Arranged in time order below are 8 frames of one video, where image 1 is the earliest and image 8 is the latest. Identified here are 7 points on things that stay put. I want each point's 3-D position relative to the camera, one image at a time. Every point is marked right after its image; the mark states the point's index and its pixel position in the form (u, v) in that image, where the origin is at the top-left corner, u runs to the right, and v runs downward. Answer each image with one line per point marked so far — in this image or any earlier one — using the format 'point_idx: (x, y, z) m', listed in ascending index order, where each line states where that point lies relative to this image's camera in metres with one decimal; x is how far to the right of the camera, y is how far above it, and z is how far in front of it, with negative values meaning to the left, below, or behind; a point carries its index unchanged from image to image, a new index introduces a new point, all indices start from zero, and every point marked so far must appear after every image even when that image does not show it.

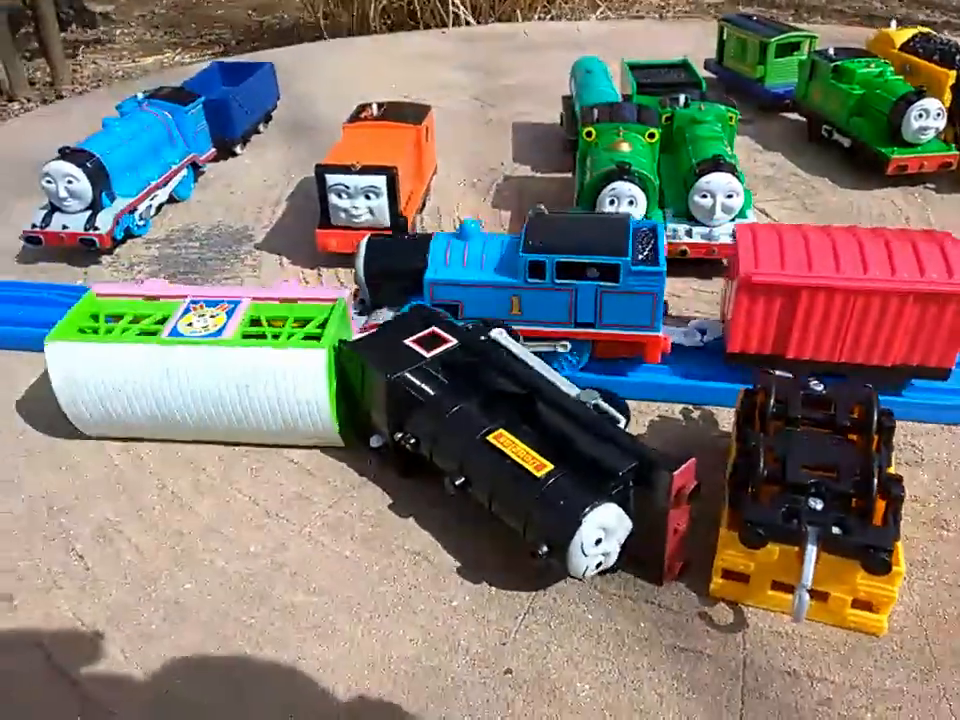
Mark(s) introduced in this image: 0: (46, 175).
0: (-1.7, +0.7, +3.8) m
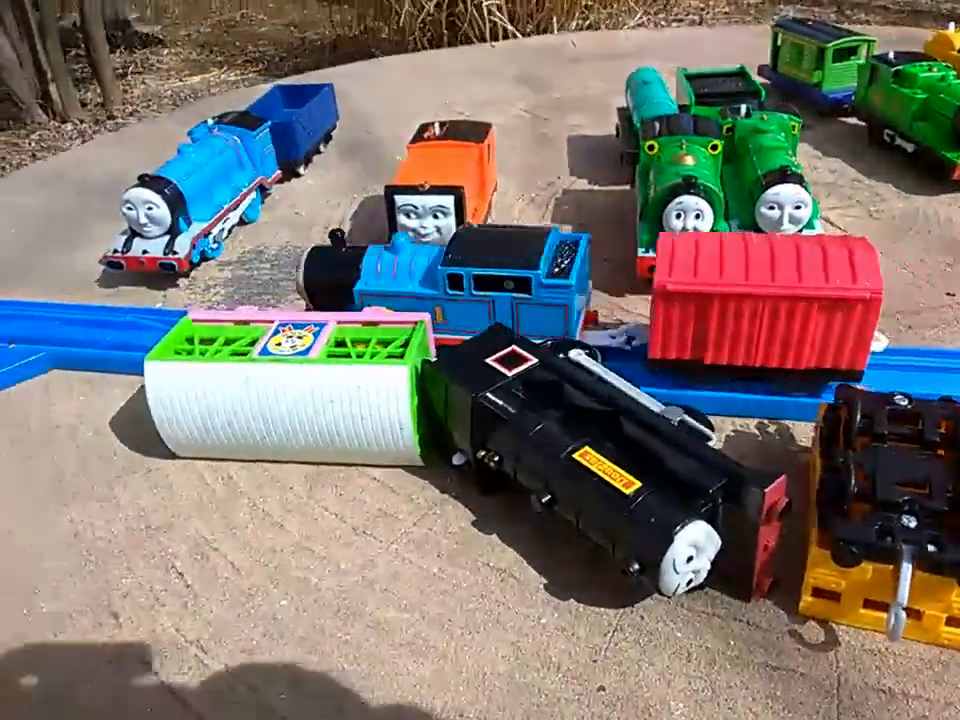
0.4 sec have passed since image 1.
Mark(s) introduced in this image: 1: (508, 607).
0: (-1.4, +0.6, +3.9) m
1: (+0.1, -0.5, +2.1) m
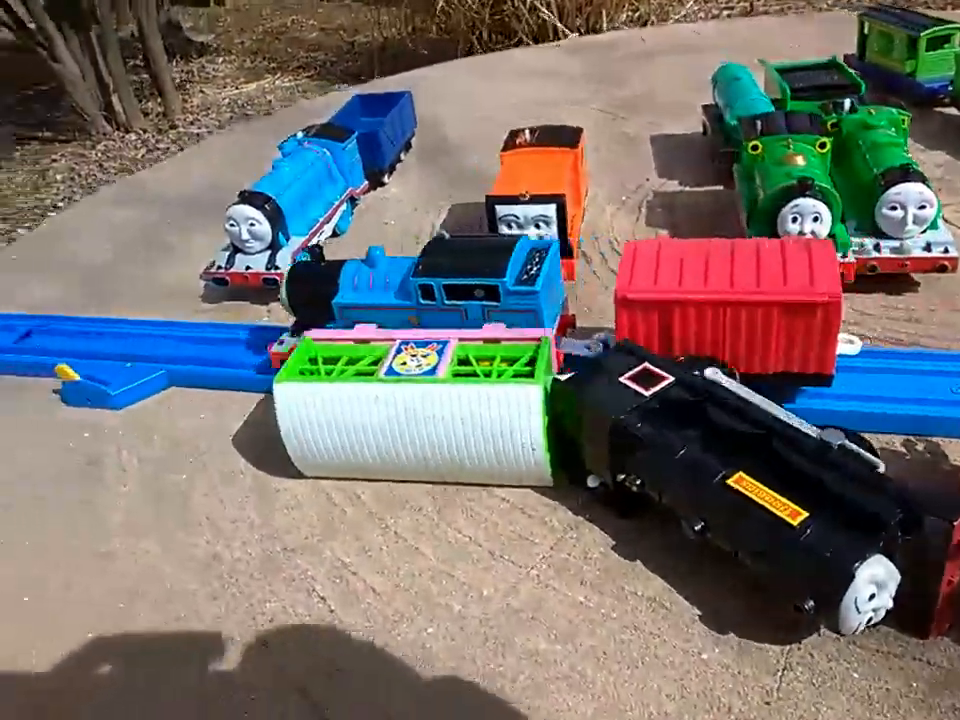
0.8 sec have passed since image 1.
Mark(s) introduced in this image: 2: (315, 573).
0: (-1.0, +0.6, +3.9) m
1: (+0.4, -0.6, +2.0) m
2: (-0.4, -0.5, +2.4) m
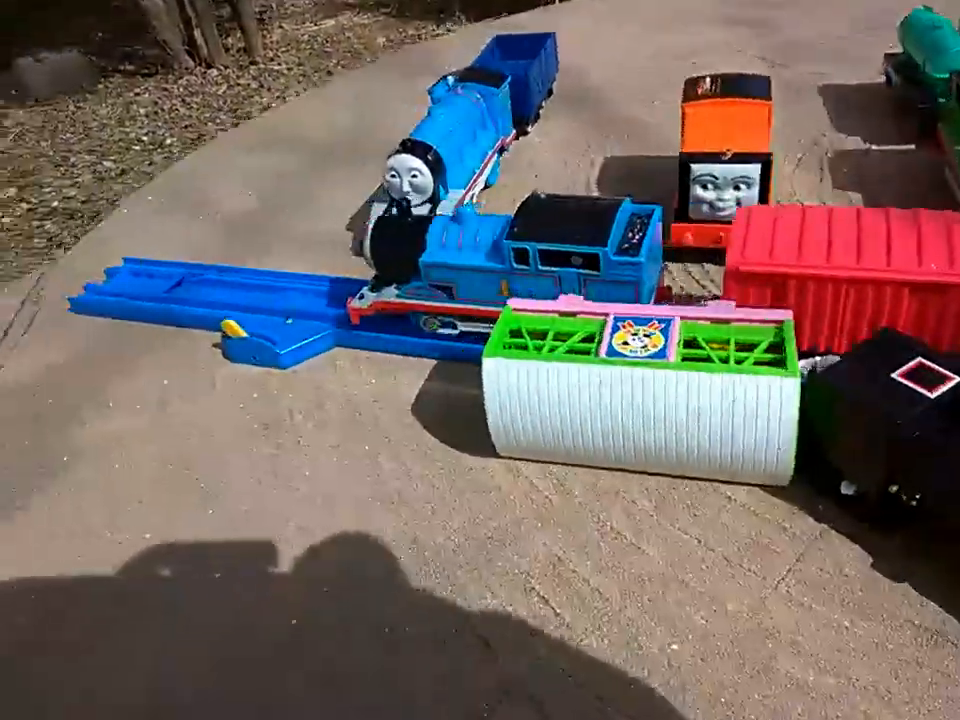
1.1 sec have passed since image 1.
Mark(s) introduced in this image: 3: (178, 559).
0: (-0.3, +0.7, +3.7) m
1: (+0.8, -0.6, +1.8) m
2: (+0.1, -0.5, +2.2) m
3: (-0.7, -0.5, +2.5) m
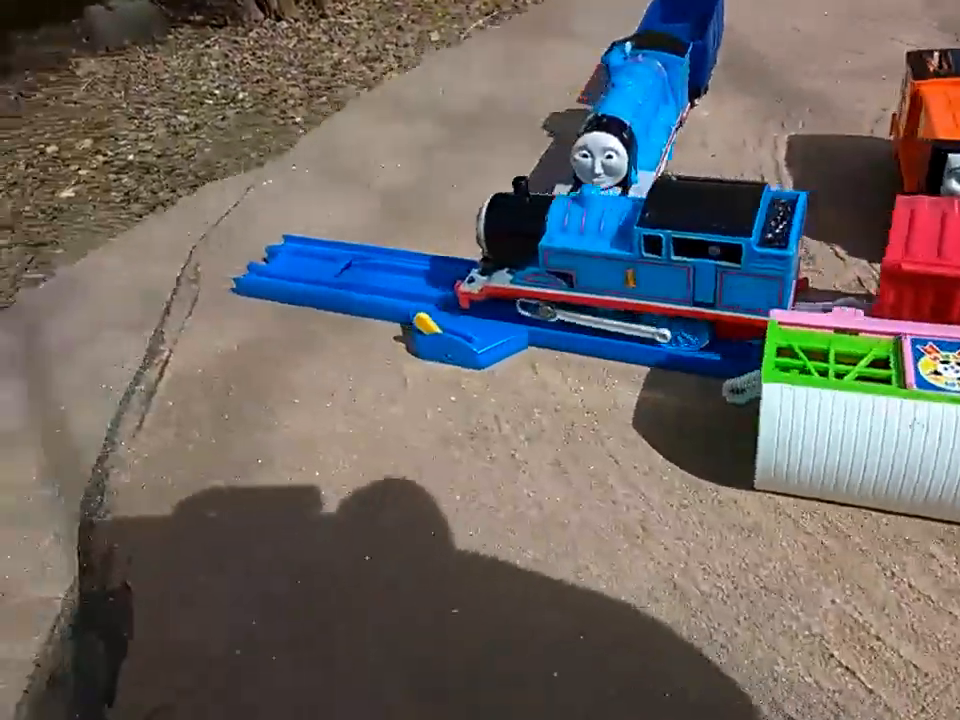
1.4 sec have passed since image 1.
0: (+0.3, +0.7, +3.4) m
1: (+1.4, -0.7, +1.5) m
2: (+0.7, -0.5, +1.9) m
3: (-0.2, -0.5, +2.3) m
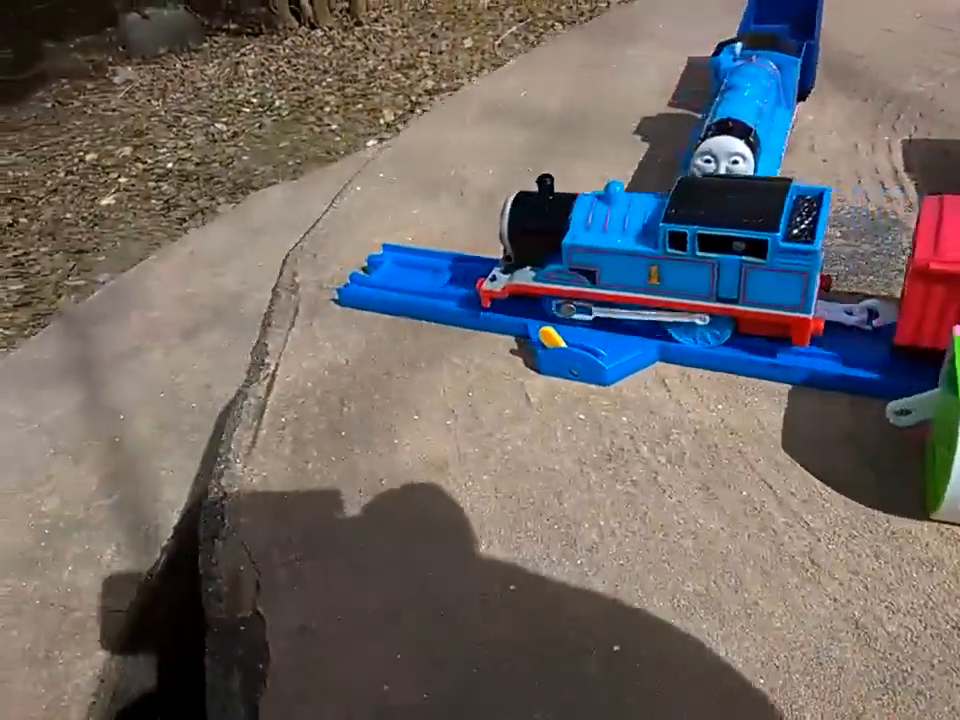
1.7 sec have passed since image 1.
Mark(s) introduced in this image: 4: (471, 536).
0: (+0.7, +0.7, +3.3) m
1: (+1.7, -0.7, +1.3) m
2: (+1.0, -0.6, +1.8) m
3: (+0.2, -0.6, +2.1) m
4: (0.0, -0.4, +2.4) m
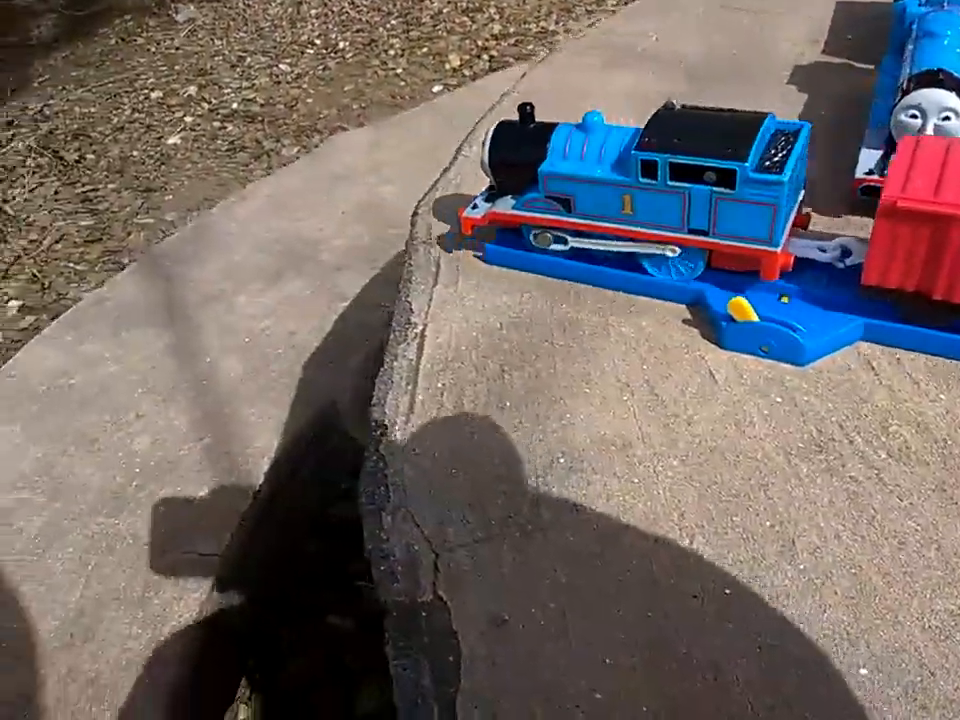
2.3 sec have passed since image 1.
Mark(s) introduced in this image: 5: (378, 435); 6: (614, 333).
0: (+1.2, +0.7, +3.0) m
1: (+2.0, -0.8, +1.0) m
2: (+1.4, -0.6, +1.5) m
3: (+0.6, -0.5, +1.9) m
4: (+0.4, -0.4, +2.2) m
5: (-0.3, -0.2, +2.6) m
6: (+0.4, +0.1, +2.8) m
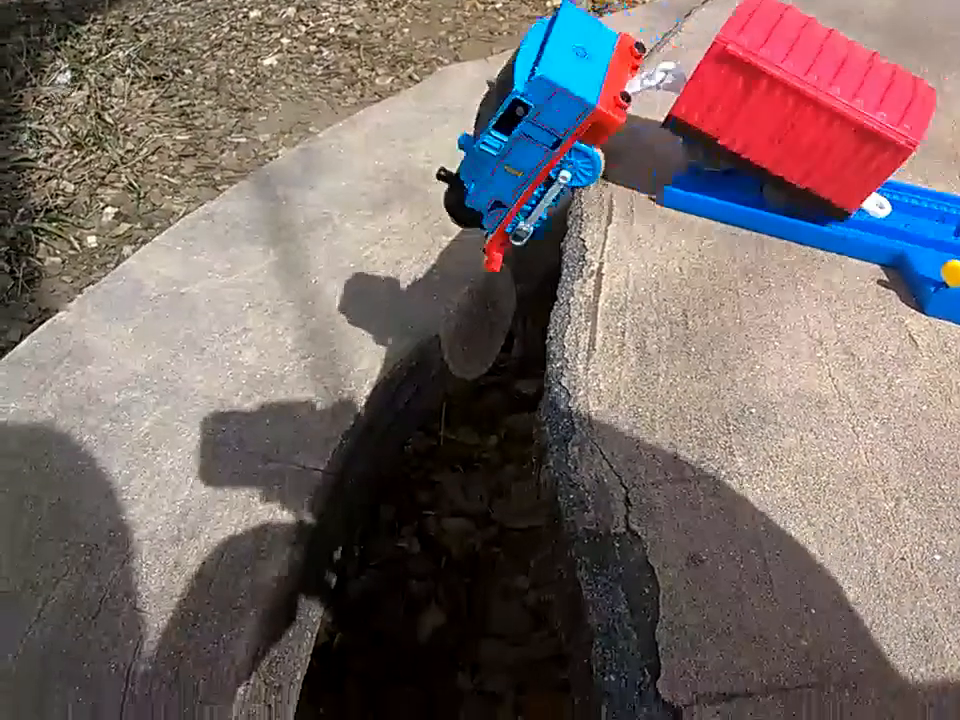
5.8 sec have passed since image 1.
0: (+1.8, +0.8, +2.8) m
1: (+2.4, -0.9, +0.9) m
2: (+1.8, -0.6, +1.5) m
3: (+1.0, -0.5, +1.9) m
4: (+0.9, -0.3, +2.1) m
5: (+0.2, 0.0, +2.6) m
6: (+0.9, +0.2, +2.7) m
